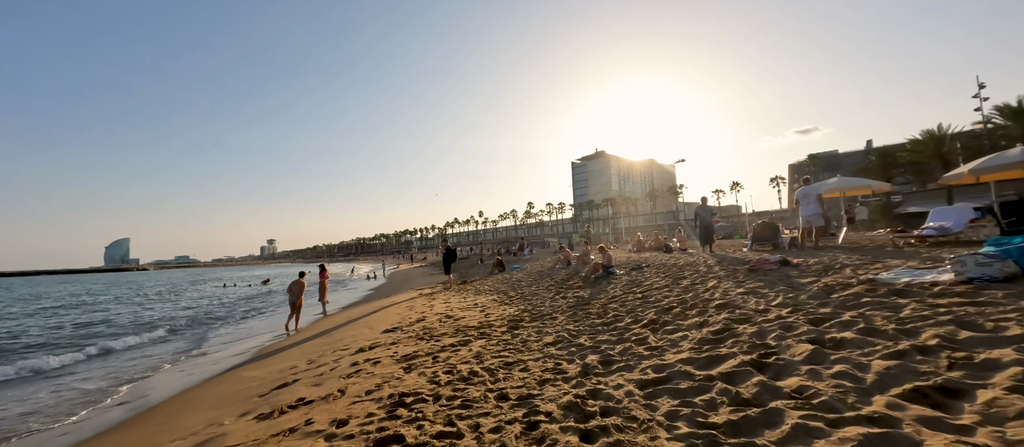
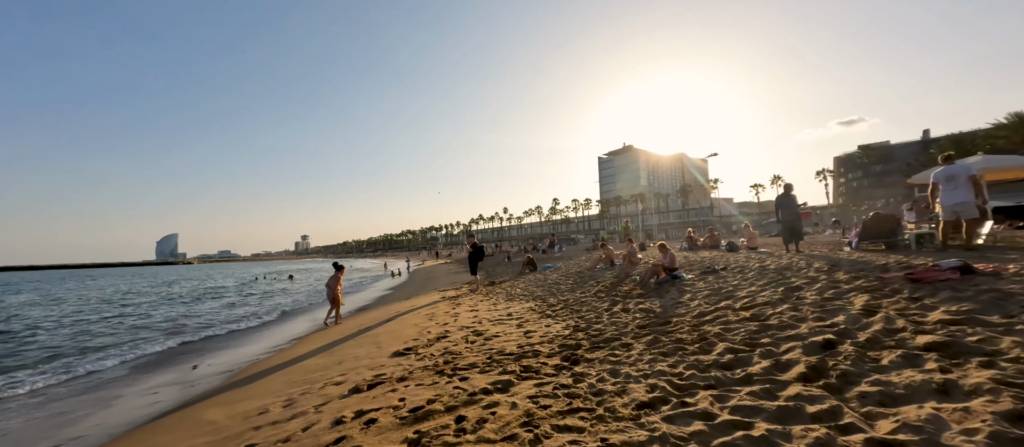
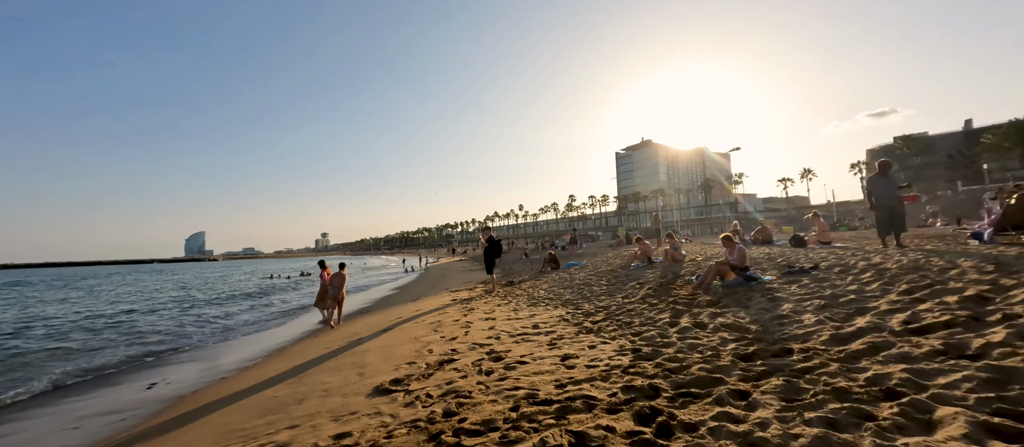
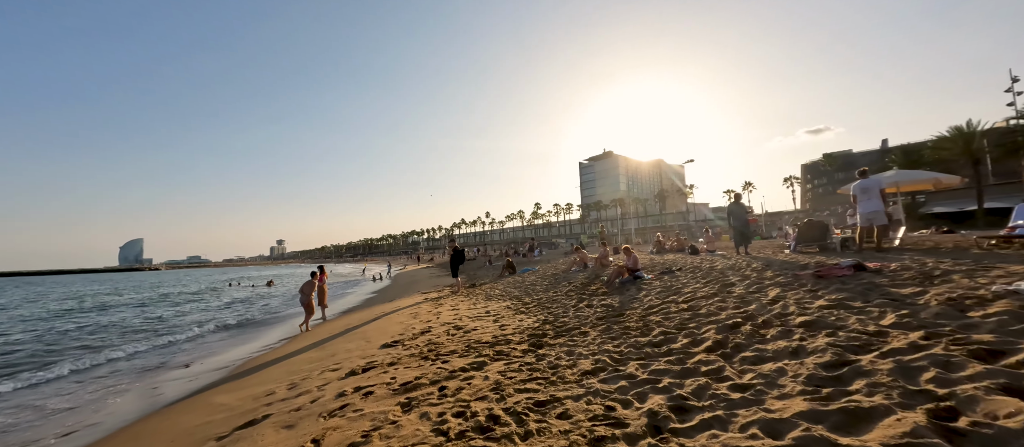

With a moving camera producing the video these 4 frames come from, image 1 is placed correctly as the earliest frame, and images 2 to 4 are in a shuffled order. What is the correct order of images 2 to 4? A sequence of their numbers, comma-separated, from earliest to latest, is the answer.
4, 2, 3
